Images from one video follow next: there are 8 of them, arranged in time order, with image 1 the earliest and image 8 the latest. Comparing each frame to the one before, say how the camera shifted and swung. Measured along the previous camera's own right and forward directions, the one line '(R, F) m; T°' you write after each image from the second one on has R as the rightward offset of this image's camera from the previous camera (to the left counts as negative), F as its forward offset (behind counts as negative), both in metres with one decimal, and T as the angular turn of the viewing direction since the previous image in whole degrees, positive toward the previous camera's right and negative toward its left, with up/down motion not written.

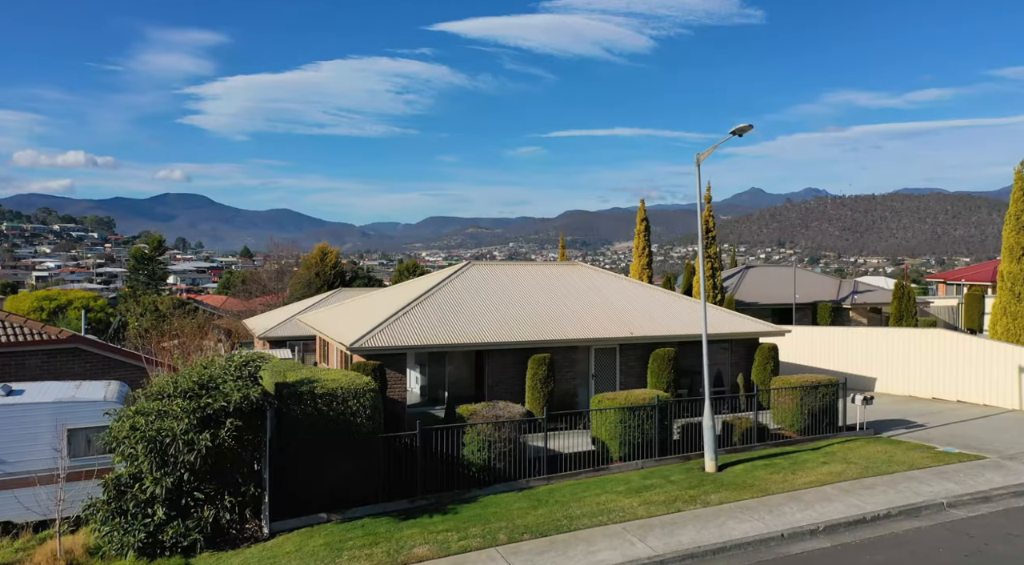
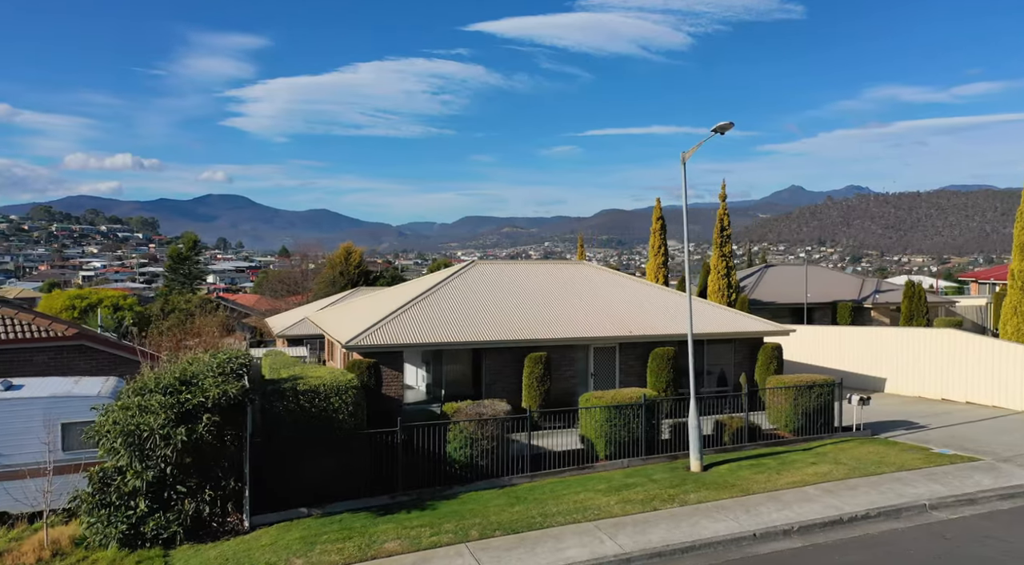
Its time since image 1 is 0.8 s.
(+0.8, 0.0) m; -2°
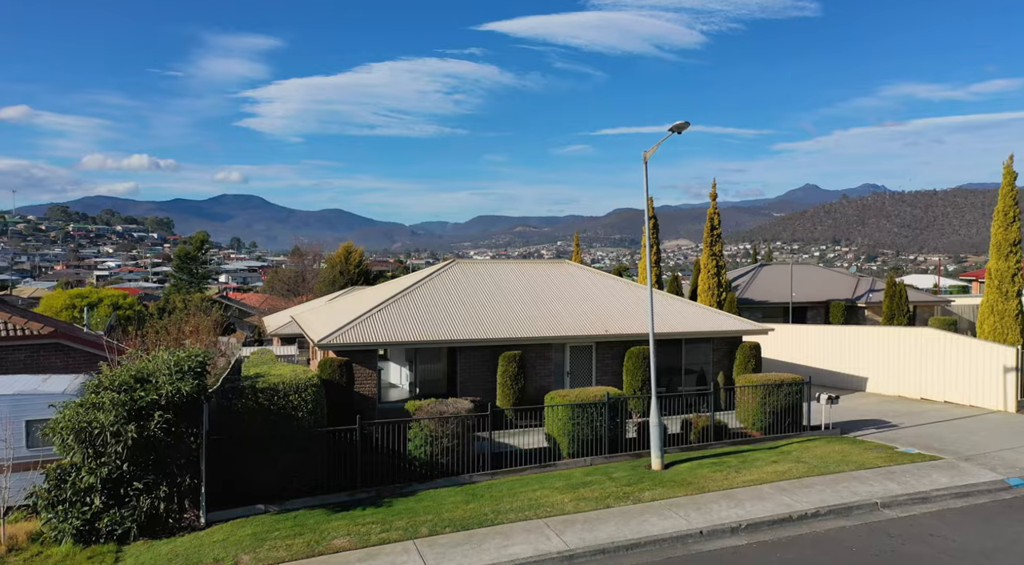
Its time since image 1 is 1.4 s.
(+0.8, -0.1) m; 0°
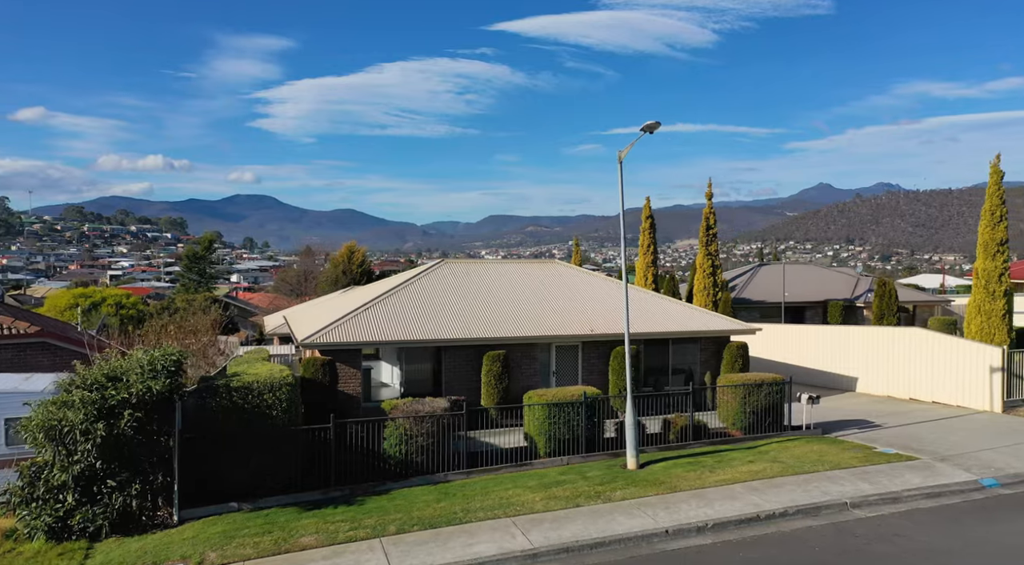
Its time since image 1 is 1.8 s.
(+0.5, 0.0) m; 0°
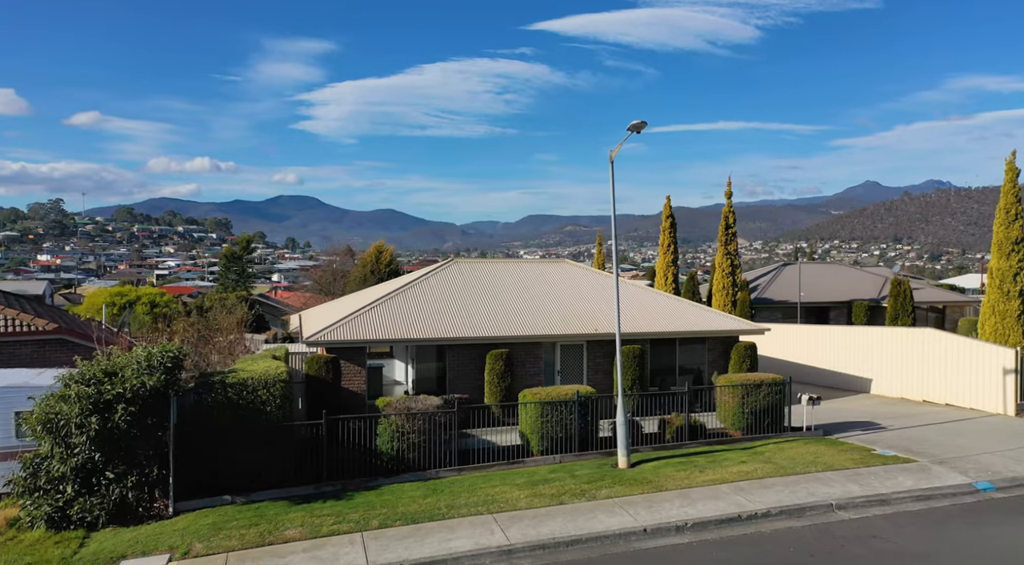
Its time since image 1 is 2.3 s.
(+0.7, -0.1) m; -2°
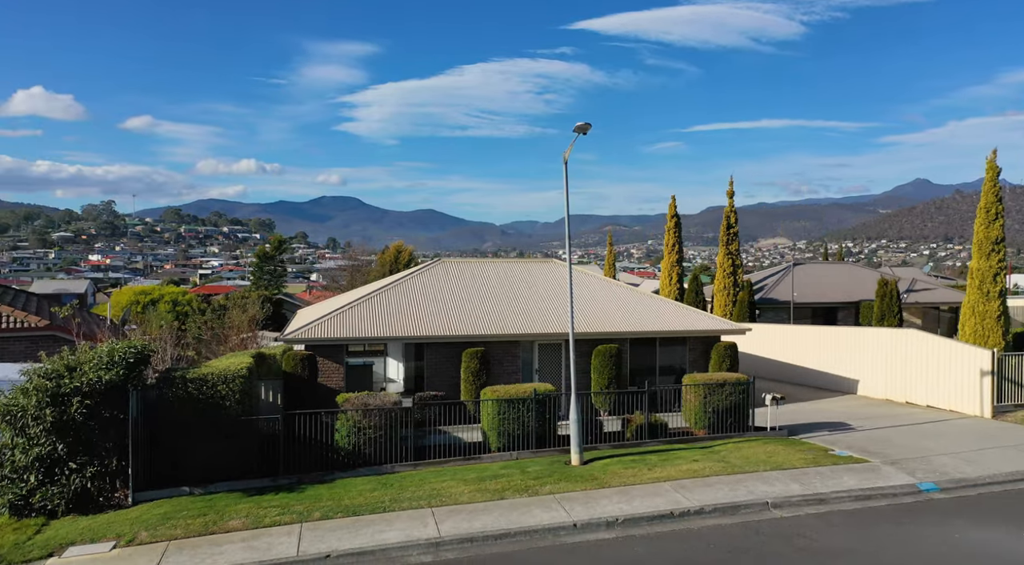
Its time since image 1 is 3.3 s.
(+1.3, -0.2) m; -2°
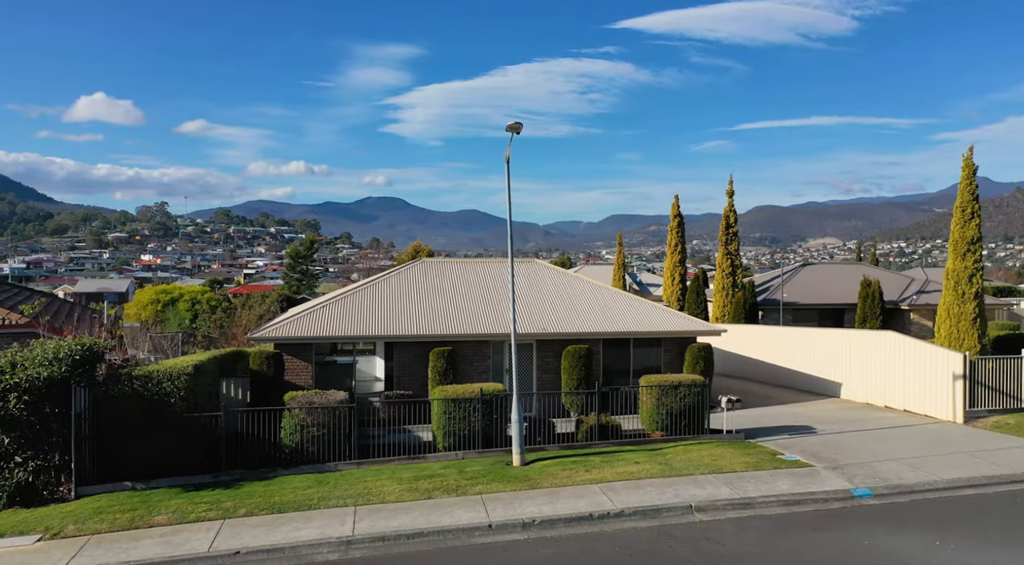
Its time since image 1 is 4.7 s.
(+1.5, 0.0) m; -2°
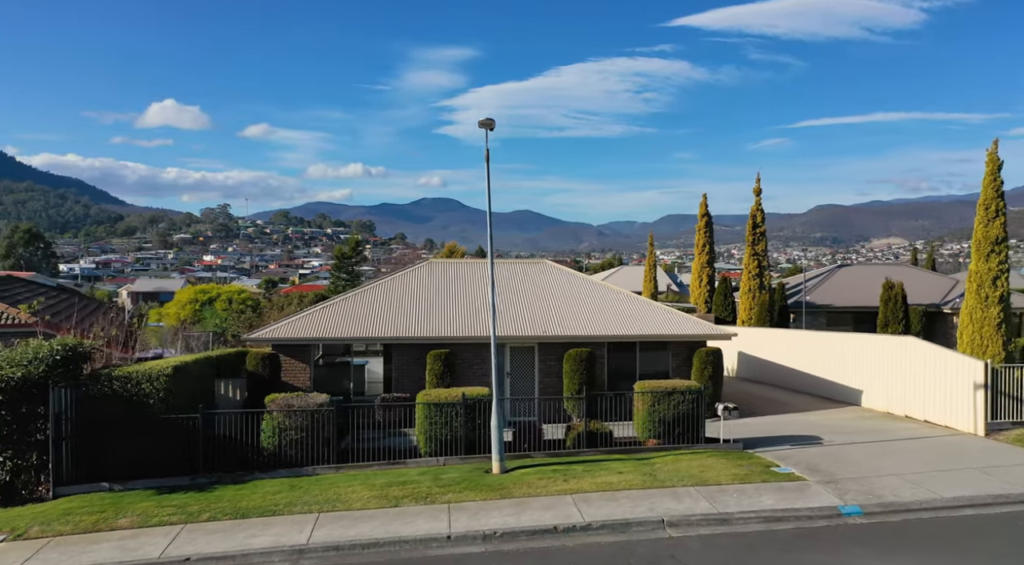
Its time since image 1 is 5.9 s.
(+1.1, +0.4) m; -3°
